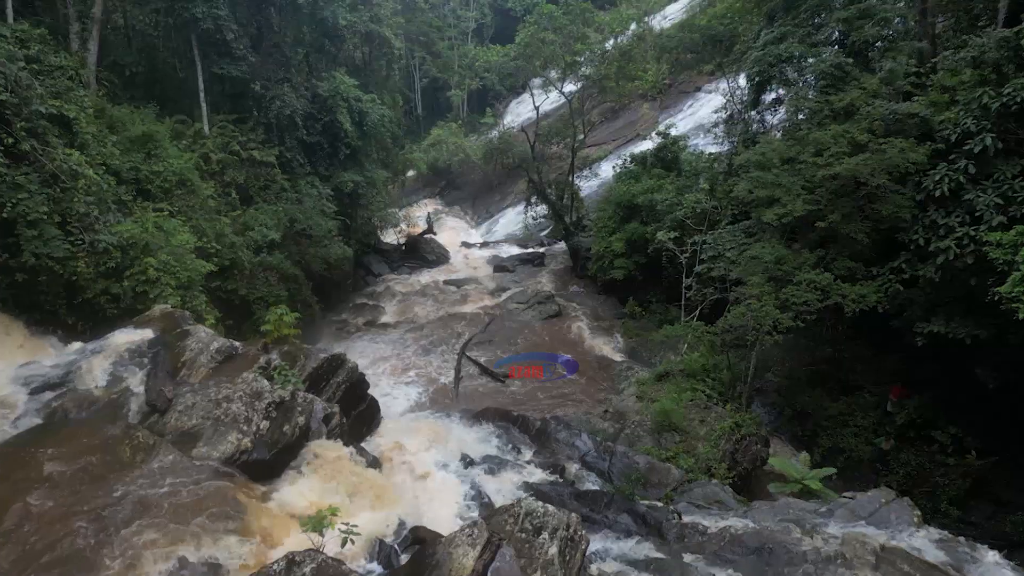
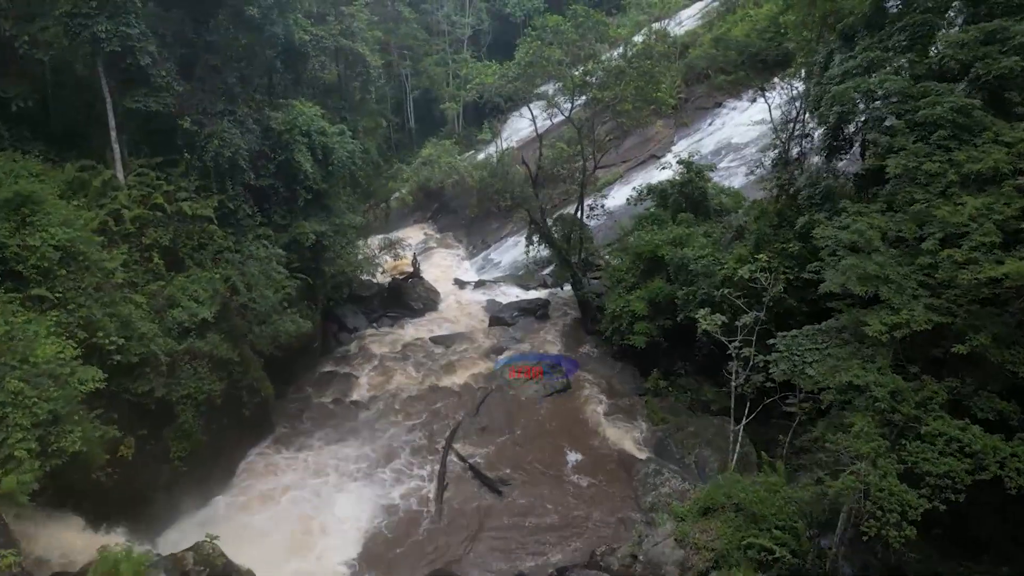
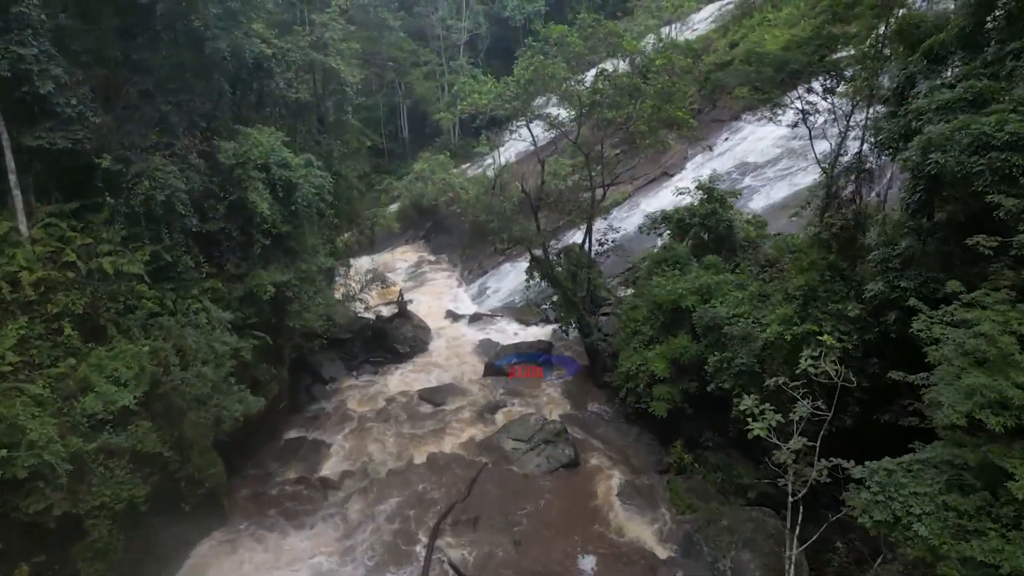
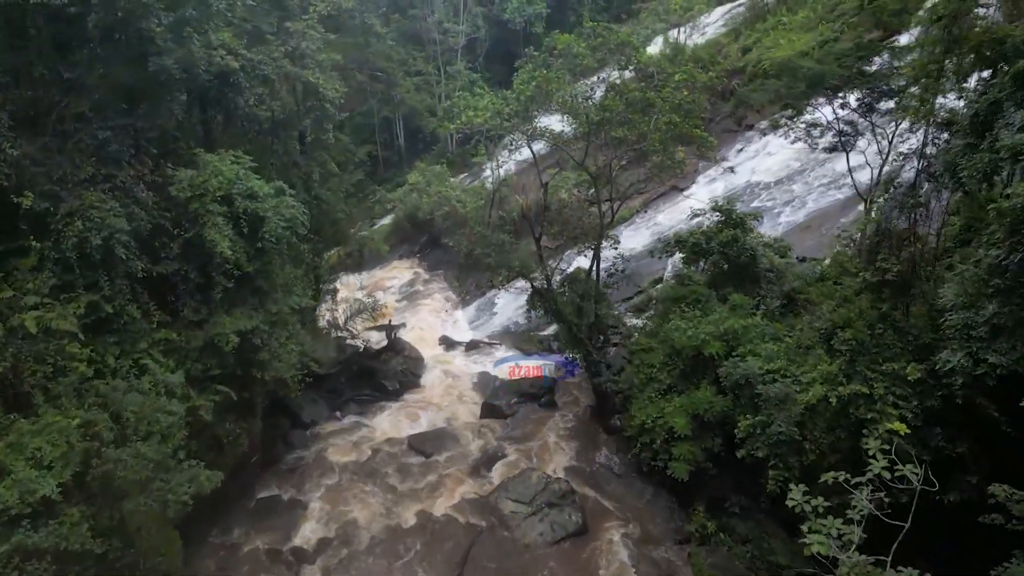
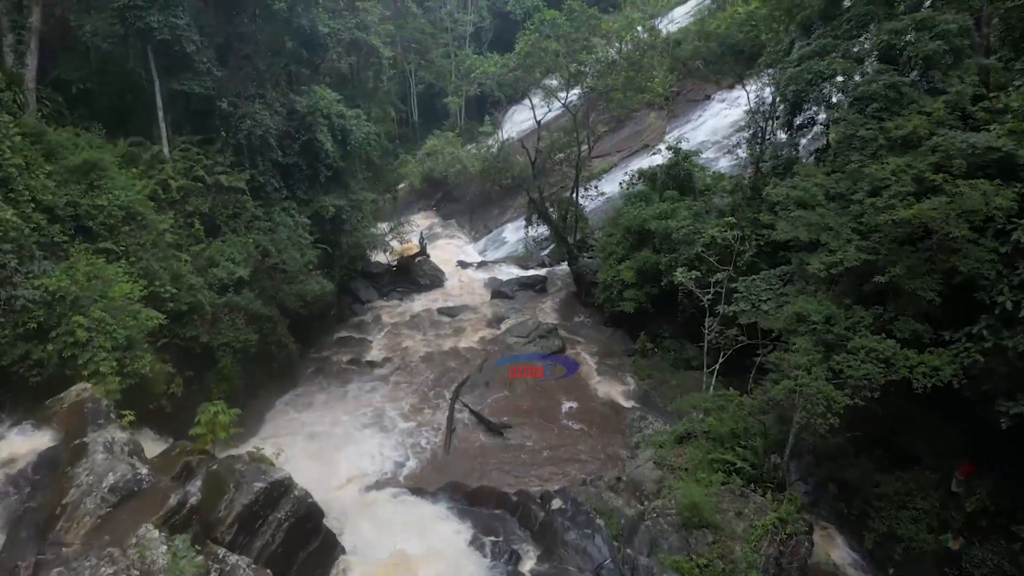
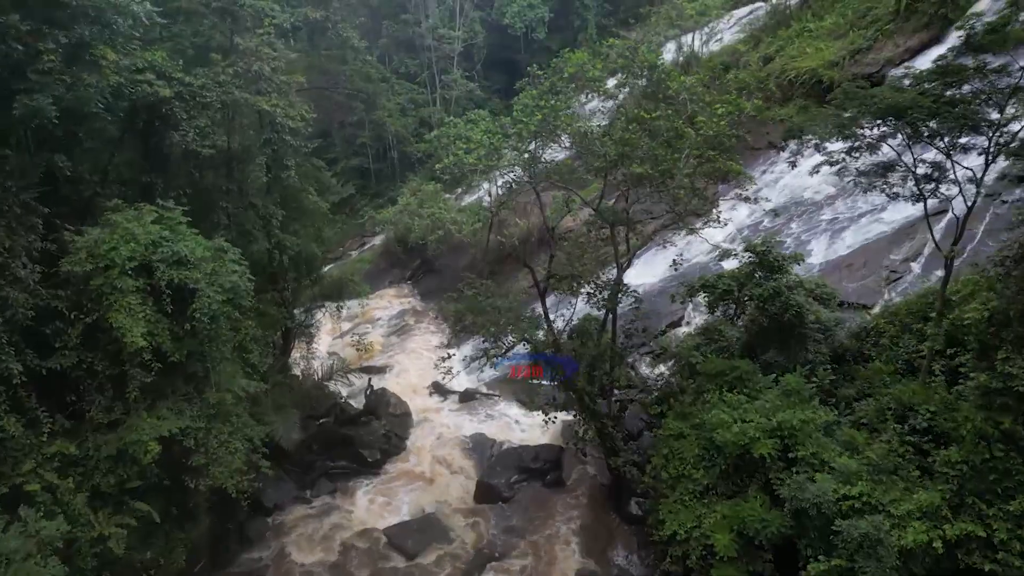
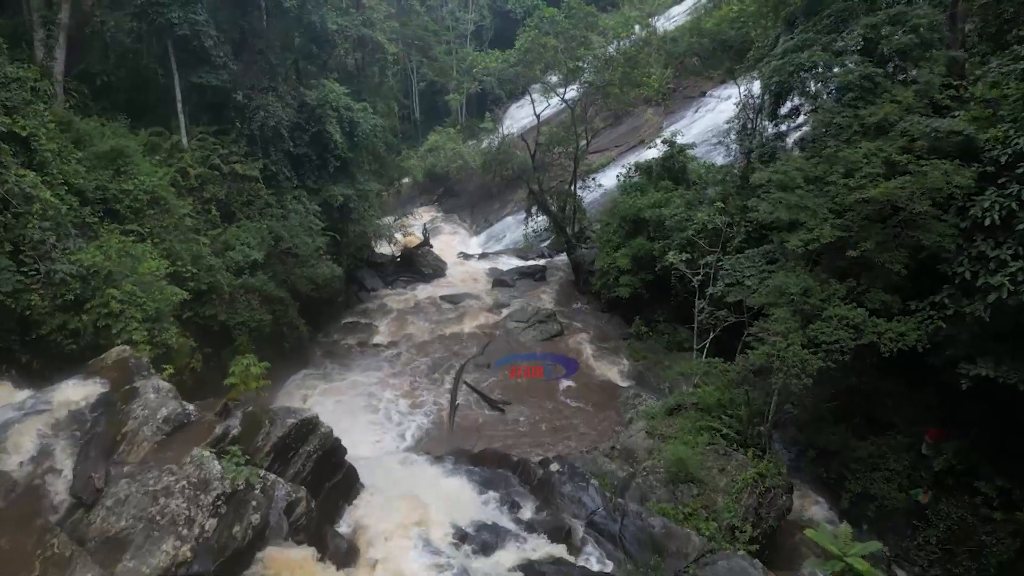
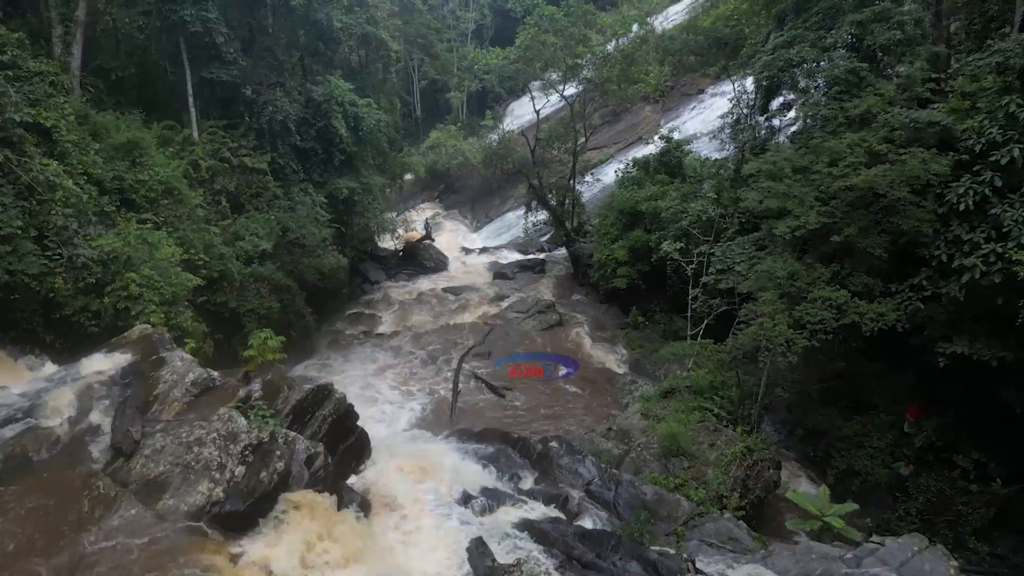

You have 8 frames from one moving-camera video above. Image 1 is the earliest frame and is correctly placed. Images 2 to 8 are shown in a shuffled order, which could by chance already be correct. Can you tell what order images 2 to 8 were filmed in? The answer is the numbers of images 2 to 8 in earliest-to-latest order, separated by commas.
8, 7, 5, 2, 3, 4, 6
